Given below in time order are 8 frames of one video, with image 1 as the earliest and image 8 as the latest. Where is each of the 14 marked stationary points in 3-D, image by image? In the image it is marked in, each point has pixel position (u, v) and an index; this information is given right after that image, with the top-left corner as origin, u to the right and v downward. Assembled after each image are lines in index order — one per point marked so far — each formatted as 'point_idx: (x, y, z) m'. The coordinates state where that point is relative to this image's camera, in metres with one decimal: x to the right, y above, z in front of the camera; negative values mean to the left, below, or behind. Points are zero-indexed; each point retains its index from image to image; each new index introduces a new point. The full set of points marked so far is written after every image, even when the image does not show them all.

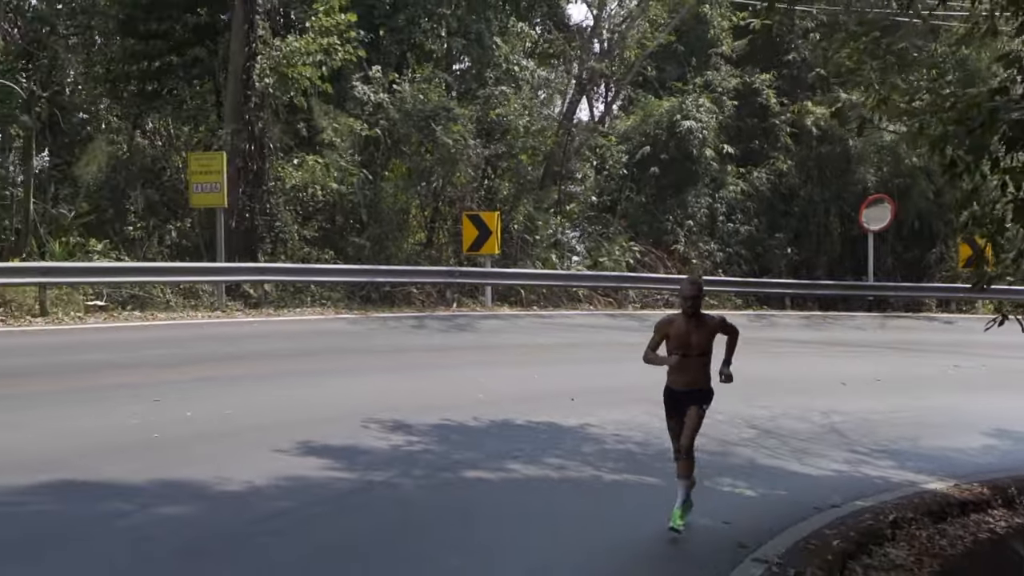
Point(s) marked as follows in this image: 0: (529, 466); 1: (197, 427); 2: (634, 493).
0: (+0.1, -0.9, +7.5) m
1: (-1.6, -0.7, +7.3) m
2: (+0.6, -1.0, +7.0) m
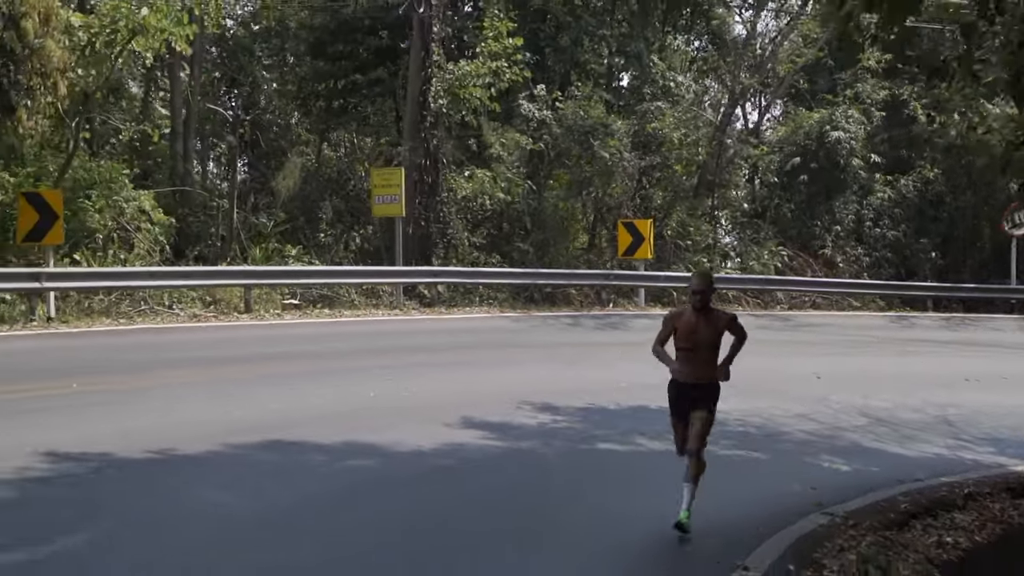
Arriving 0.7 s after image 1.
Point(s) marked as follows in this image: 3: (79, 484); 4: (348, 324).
0: (+0.9, -0.9, +8.8) m
1: (-0.8, -0.7, +8.9) m
2: (+1.3, -1.0, +8.3) m
3: (-1.7, -0.7, +5.8) m
4: (-1.5, -0.3, +13.4) m
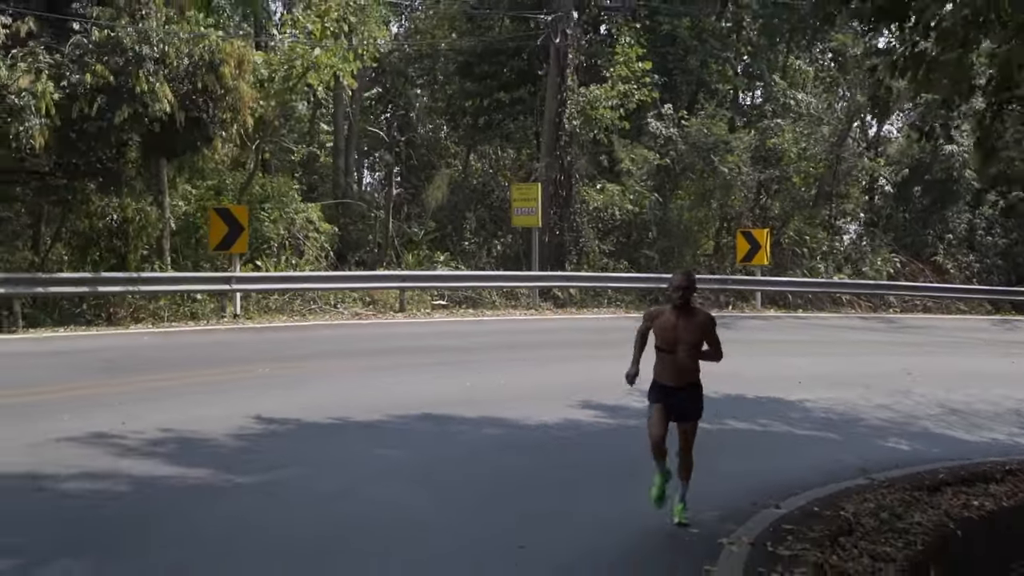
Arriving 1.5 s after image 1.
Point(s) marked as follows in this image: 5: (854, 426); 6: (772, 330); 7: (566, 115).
0: (+1.7, -1.0, +10.5) m
1: (0.0, -0.7, +10.7) m
2: (+2.1, -1.1, +9.9) m
3: (-1.2, -0.7, +7.8) m
4: (-0.2, -0.4, +15.3) m
5: (+2.6, -1.0, +10.9) m
6: (+3.0, -0.5, +16.4) m
7: (+0.7, +2.2, +18.4) m
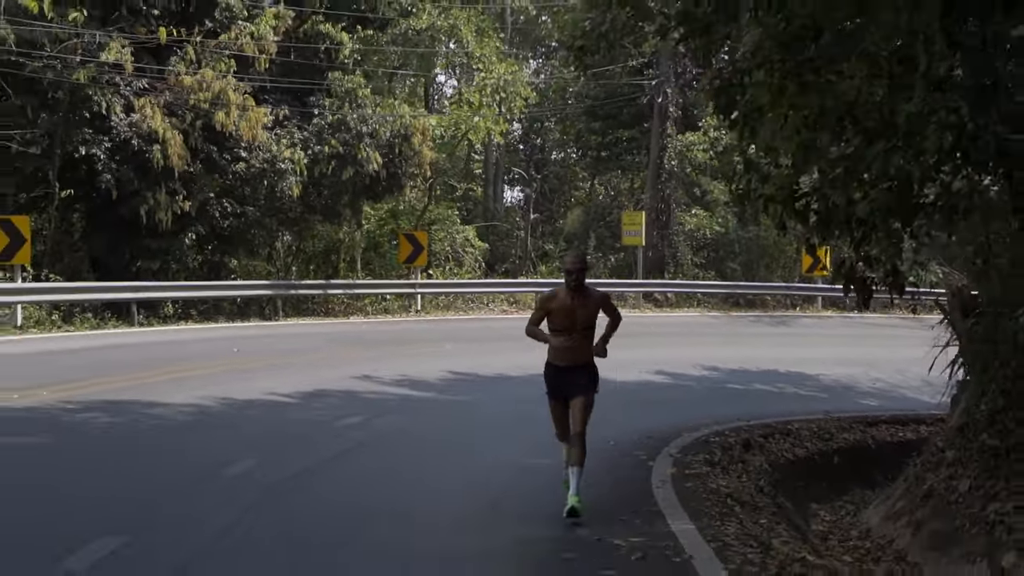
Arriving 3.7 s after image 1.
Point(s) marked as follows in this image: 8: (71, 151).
0: (+2.7, -1.0, +15.6) m
1: (+1.1, -0.8, +16.0) m
2: (+3.1, -1.1, +15.0) m
3: (-0.4, -0.8, +13.2) m
4: (+1.3, -0.4, +20.6) m
5: (+3.7, -1.1, +15.9) m
6: (+4.5, -0.5, +21.3) m
7: (+2.5, +2.2, +23.6) m
8: (-4.7, +1.5, +15.5) m
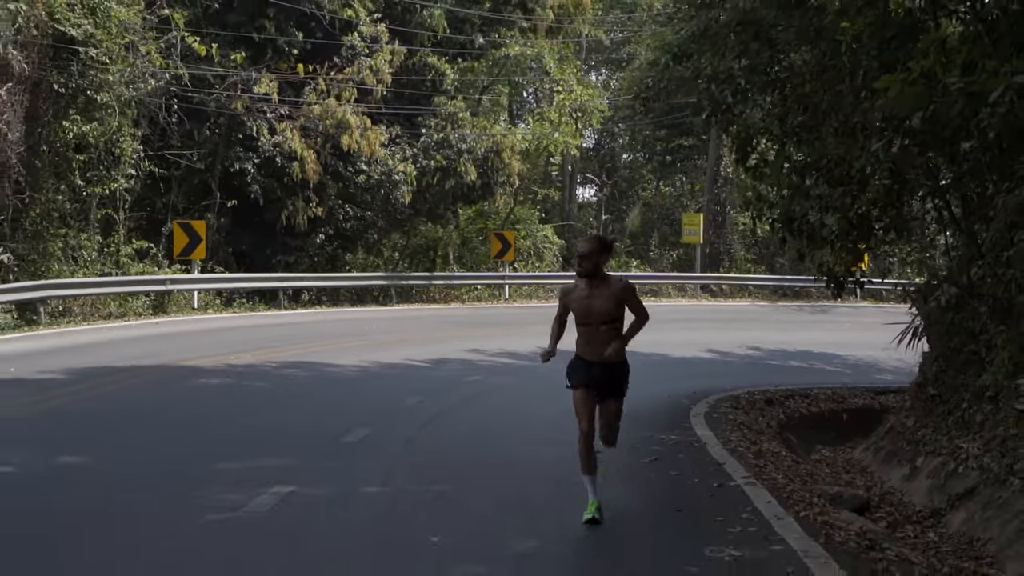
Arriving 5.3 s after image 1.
0: (+3.7, -1.0, +18.8) m
1: (+2.1, -0.7, +19.2) m
2: (+4.0, -1.1, +18.2) m
3: (+0.5, -0.7, +16.5) m
4: (+2.5, -0.3, +23.8) m
5: (+4.7, -1.0, +19.1) m
6: (+5.8, -0.4, +24.4) m
7: (+3.9, +2.3, +26.7) m
8: (-3.7, +1.6, +19.0) m
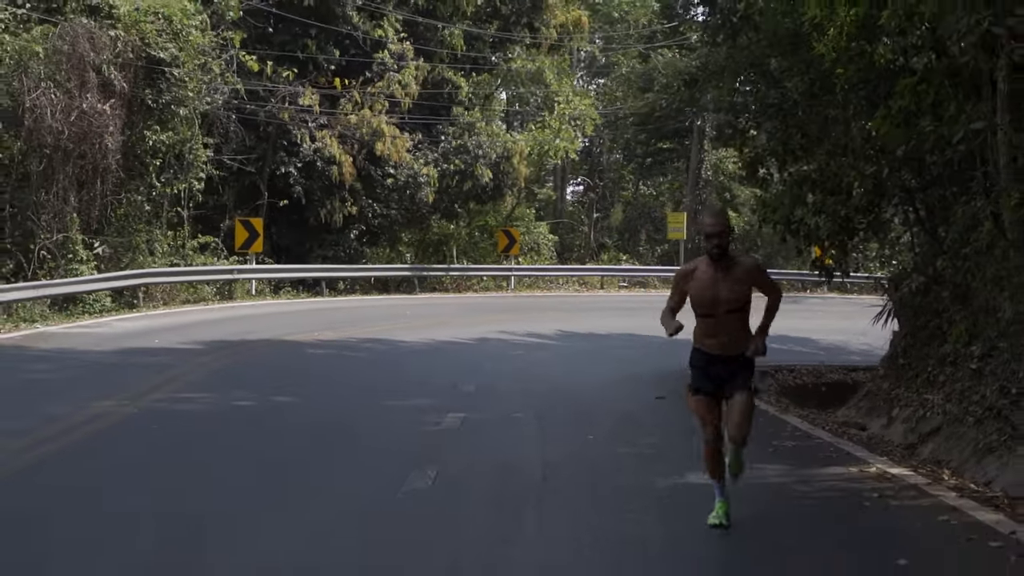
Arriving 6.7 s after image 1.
0: (+3.9, -0.8, +21.3) m
1: (+2.3, -0.6, +21.8) m
2: (+4.2, -0.9, +20.8) m
3: (+0.8, -0.6, +18.9) m
4: (+2.6, -0.2, +26.3) m
5: (+4.9, -0.9, +21.7) m
6: (+5.8, -0.3, +27.0) m
7: (+3.9, +2.4, +29.3) m
8: (-3.5, +1.7, +21.3) m
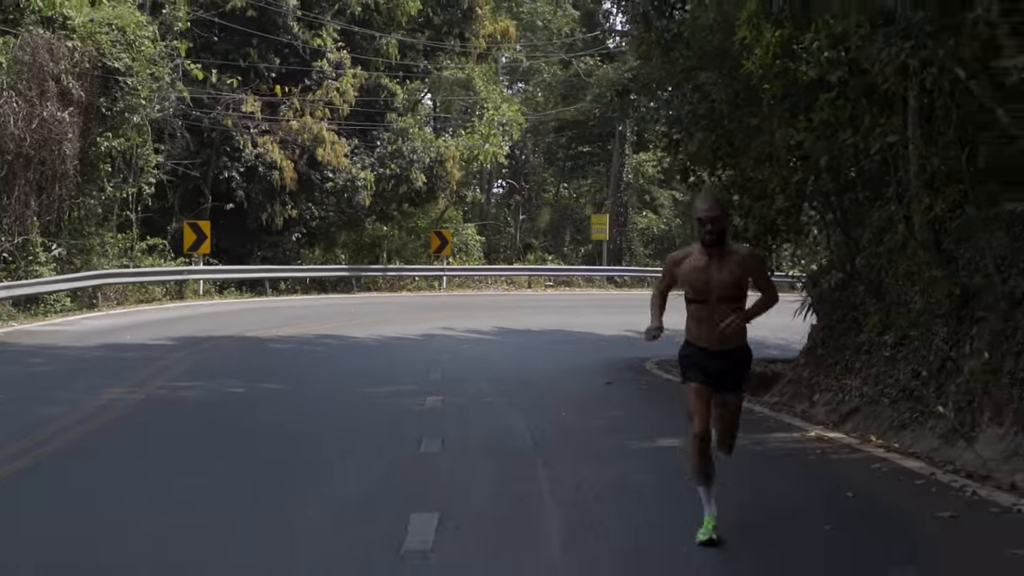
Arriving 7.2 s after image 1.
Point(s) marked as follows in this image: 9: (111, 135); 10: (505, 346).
0: (+2.9, -0.8, +22.6) m
1: (+1.3, -0.6, +22.9) m
2: (+3.3, -0.9, +22.0) m
3: (0.0, -0.6, +20.0) m
4: (+1.3, -0.1, +27.4) m
5: (+3.9, -0.9, +22.9) m
6: (+4.5, -0.3, +28.3) m
7: (+2.4, +2.5, +30.5) m
8: (-4.5, +1.7, +22.1) m
9: (-5.1, +2.0, +18.6) m
10: (-0.1, -0.7, +17.3) m
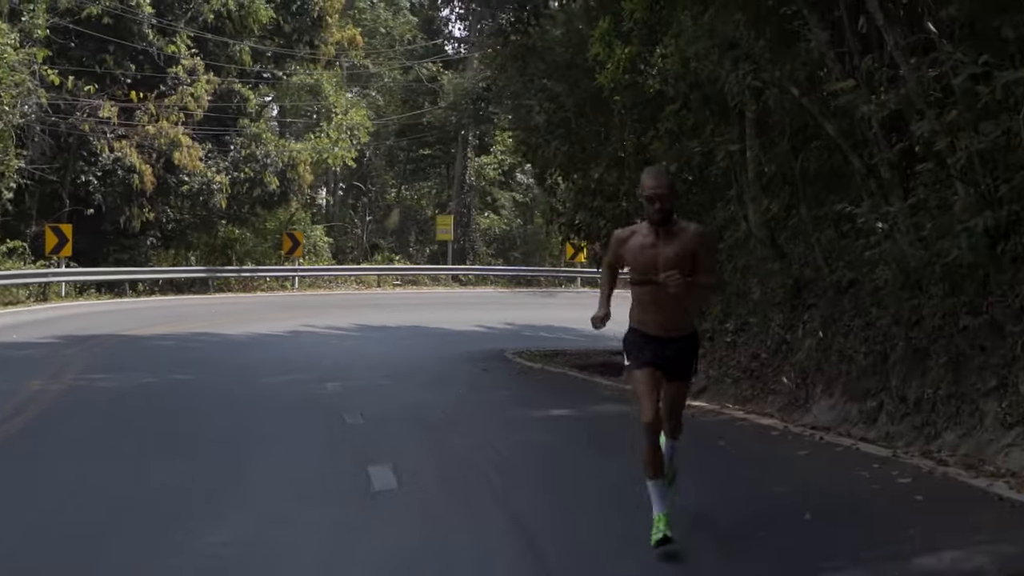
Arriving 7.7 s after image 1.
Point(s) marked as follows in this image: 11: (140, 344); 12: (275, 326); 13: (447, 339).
0: (+0.6, -0.8, +23.8) m
1: (-1.1, -0.5, +23.9) m
2: (+1.0, -0.8, +23.3) m
3: (-2.1, -0.5, +20.9) m
4: (-1.7, -0.1, +28.5) m
5: (+1.5, -0.8, +24.3) m
6: (+1.4, -0.2, +29.8) m
7: (-1.0, +2.5, +31.6) m
8: (-6.7, +1.7, +22.4) m
9: (-7.0, +1.9, +18.9) m
10: (-1.8, -0.7, +18.3) m
11: (-3.7, -0.6, +14.7) m
12: (-3.1, -0.5, +18.9) m
13: (-0.8, -0.7, +19.4) m
